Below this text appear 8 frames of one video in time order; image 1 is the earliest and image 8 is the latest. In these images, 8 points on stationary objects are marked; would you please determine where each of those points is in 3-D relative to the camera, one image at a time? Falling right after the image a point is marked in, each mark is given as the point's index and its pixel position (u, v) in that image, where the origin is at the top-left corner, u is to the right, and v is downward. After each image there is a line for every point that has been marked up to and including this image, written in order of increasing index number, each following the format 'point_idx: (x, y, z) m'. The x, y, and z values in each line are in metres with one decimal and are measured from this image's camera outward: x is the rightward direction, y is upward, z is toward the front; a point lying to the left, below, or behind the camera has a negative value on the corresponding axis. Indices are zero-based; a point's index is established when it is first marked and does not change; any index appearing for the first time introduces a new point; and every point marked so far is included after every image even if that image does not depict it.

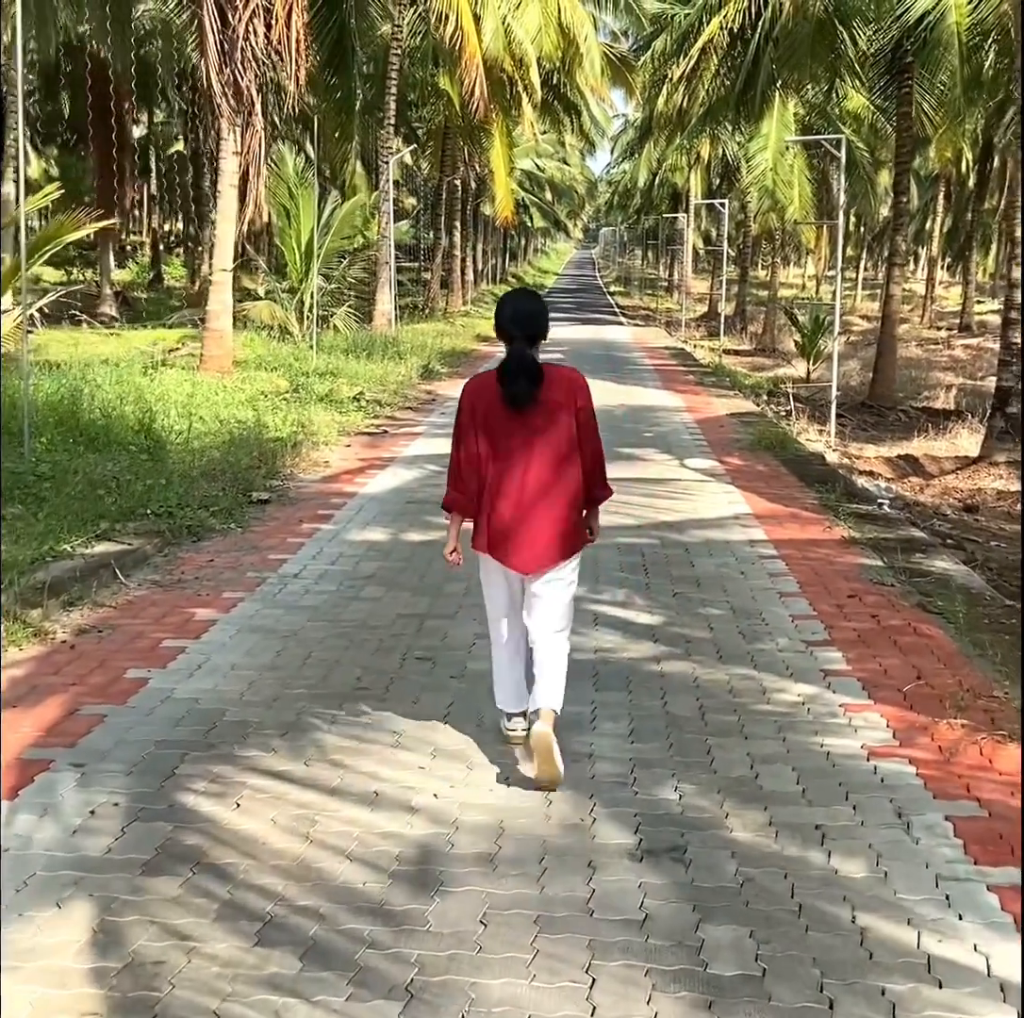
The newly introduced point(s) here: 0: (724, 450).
0: (+2.0, +0.5, +10.9) m
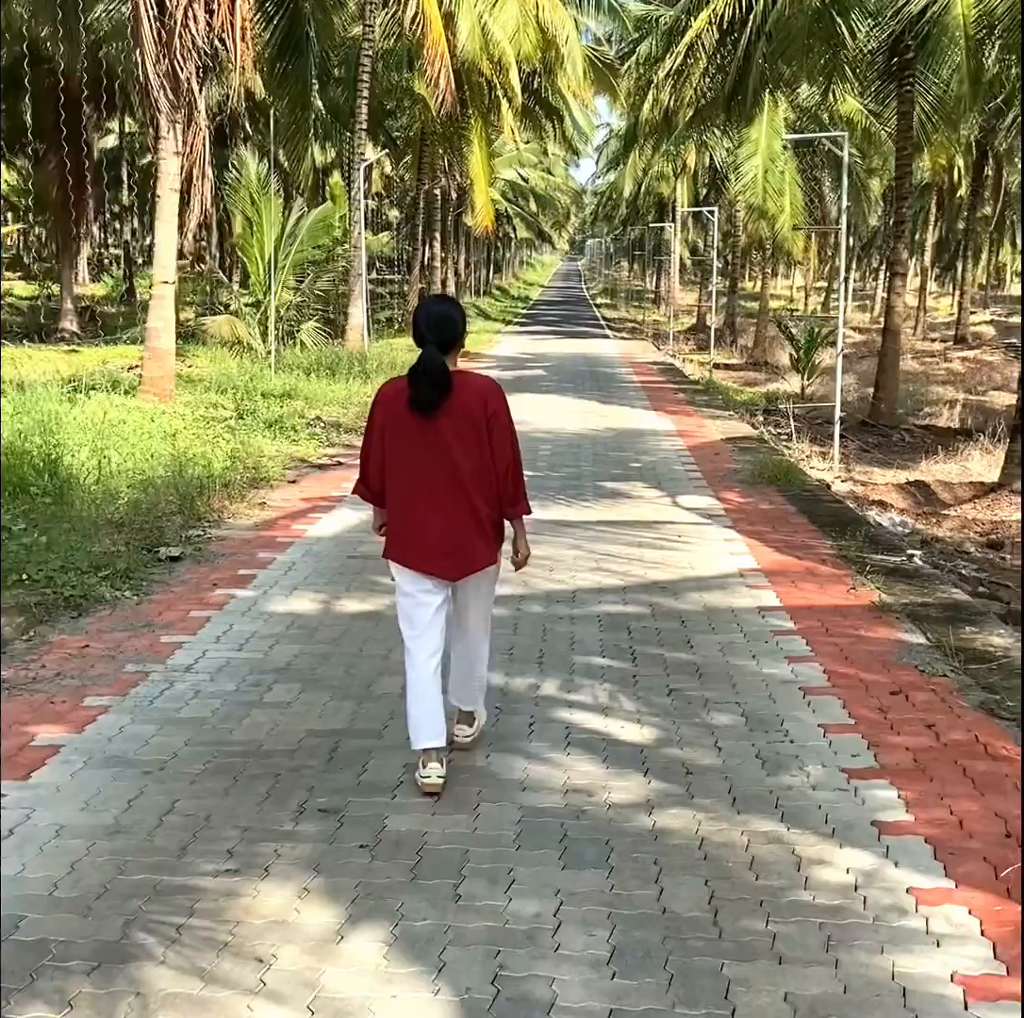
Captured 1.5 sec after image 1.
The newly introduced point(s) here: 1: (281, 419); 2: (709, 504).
0: (+1.7, +0.2, +9.6) m
1: (-2.4, +0.9, +11.8) m
2: (+1.5, 0.0, +8.7) m
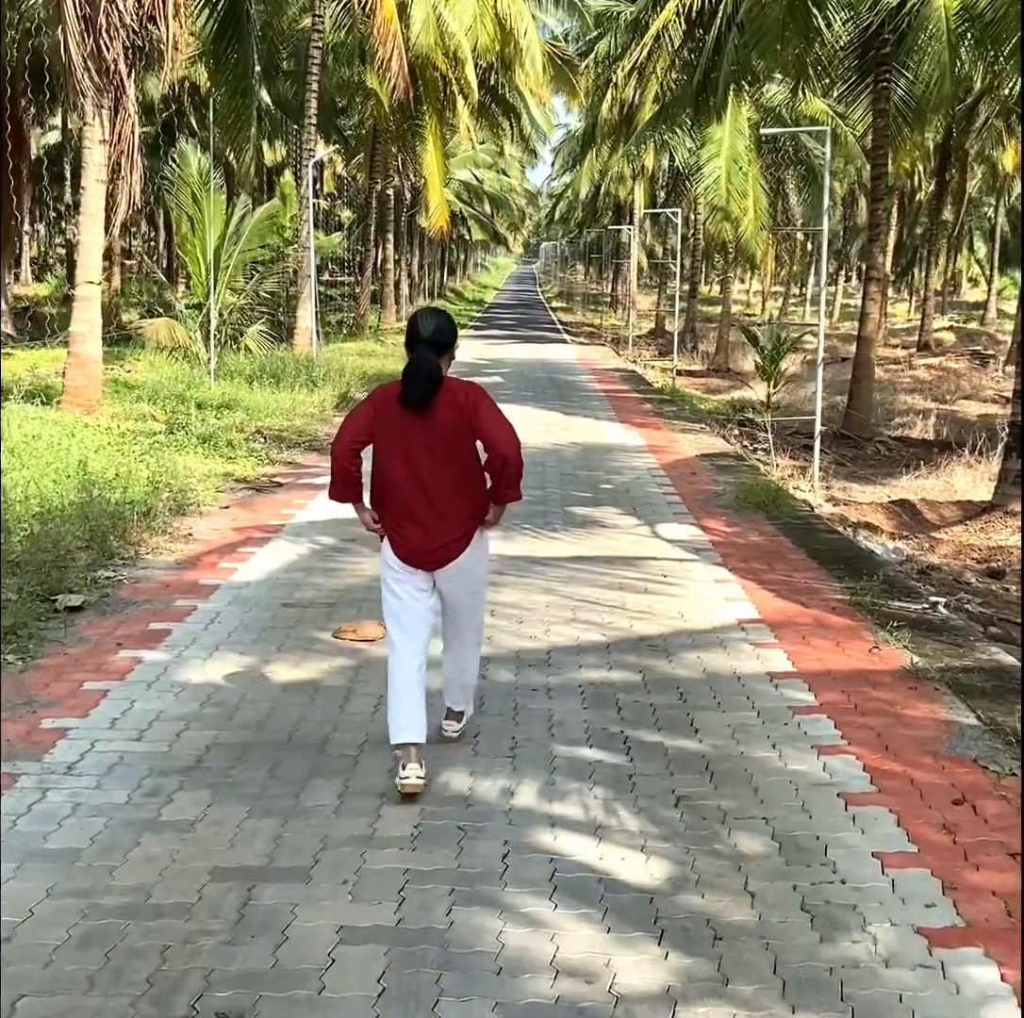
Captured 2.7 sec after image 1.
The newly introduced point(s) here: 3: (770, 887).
0: (+1.4, 0.0, +8.7) m
1: (-2.8, +0.7, +10.7) m
2: (+1.2, -0.2, +7.7) m
3: (+0.7, -1.0, +3.2) m
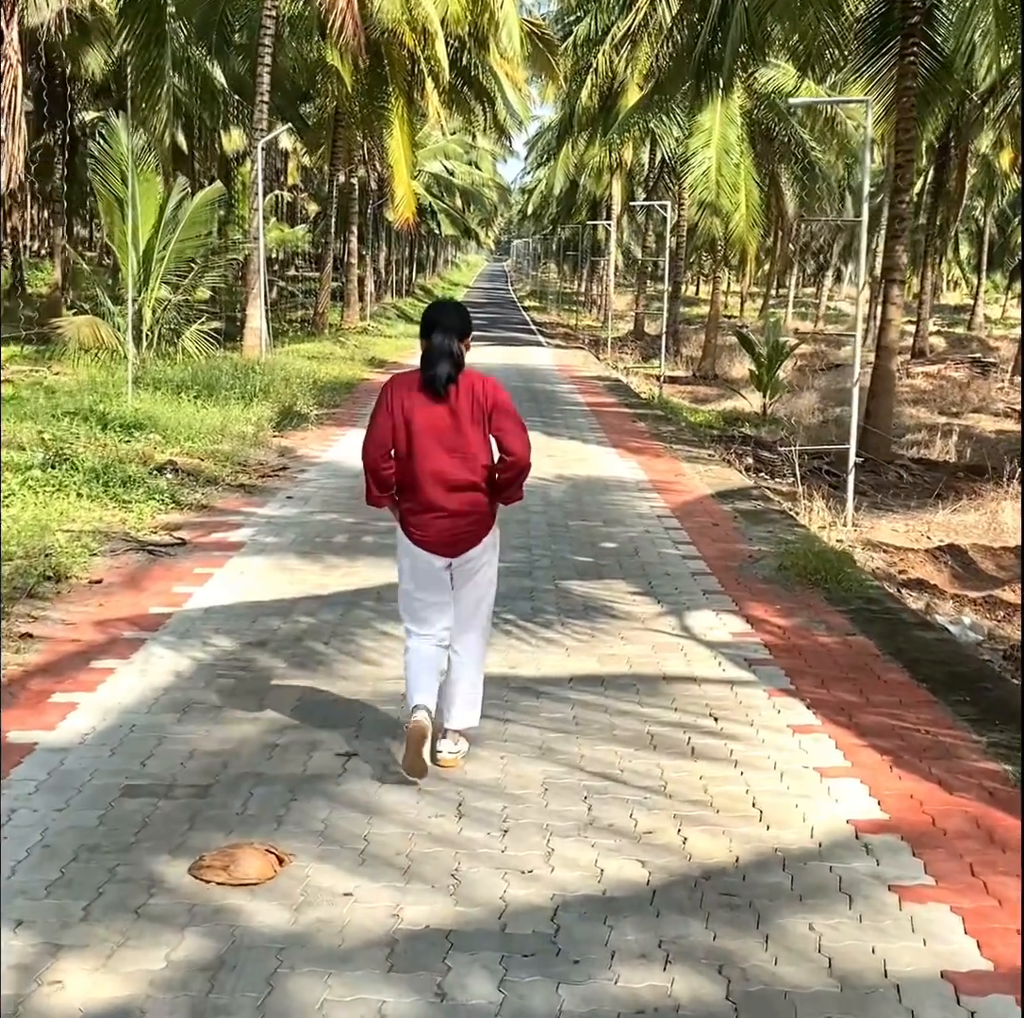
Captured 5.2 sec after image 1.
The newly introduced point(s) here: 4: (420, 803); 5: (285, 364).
0: (+1.3, -0.4, +6.6) m
1: (-3.0, +0.3, +8.5) m
2: (+1.1, -0.6, +5.6) m
3: (+0.7, -1.5, +1.0) m
4: (-0.3, -0.9, +3.7) m
5: (-3.7, +2.4, +18.7) m
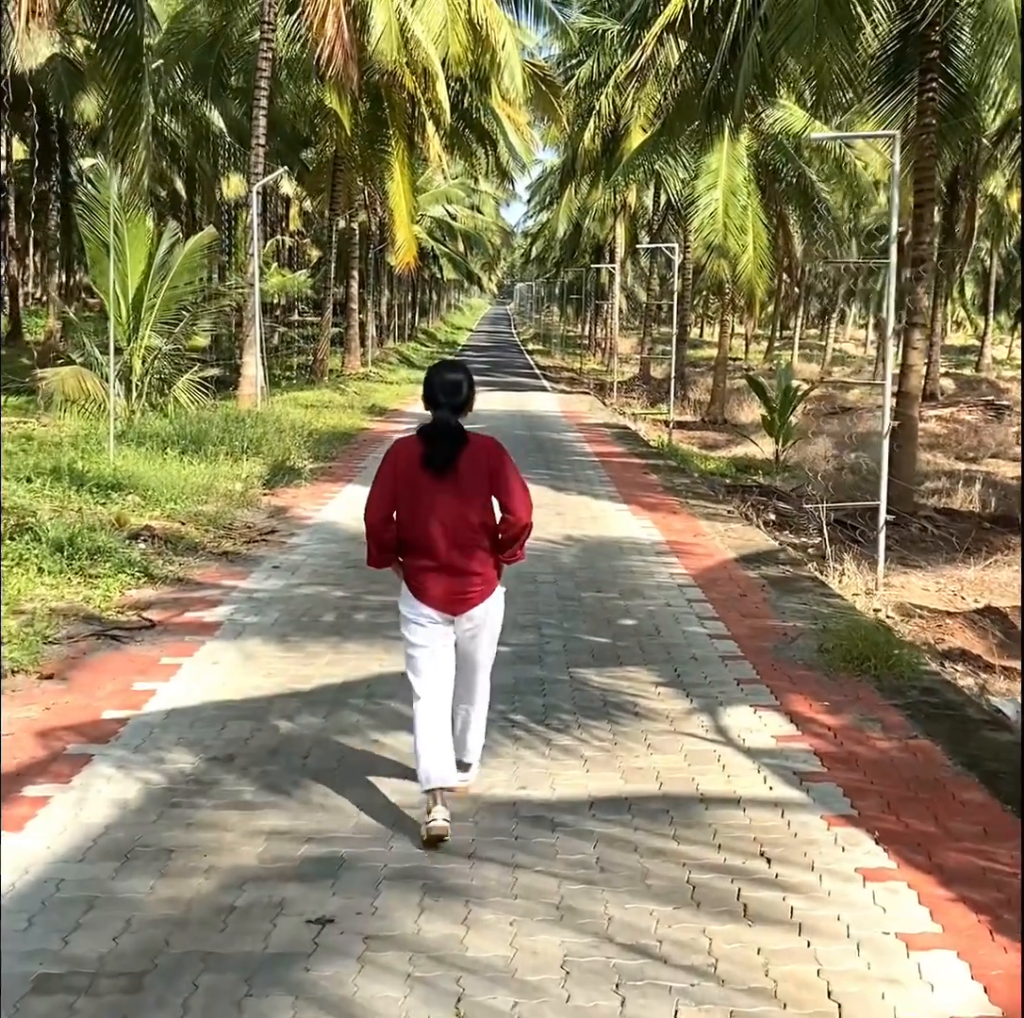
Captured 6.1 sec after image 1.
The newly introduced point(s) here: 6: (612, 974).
0: (+1.3, -0.8, +5.8) m
1: (-2.9, -0.2, +7.7) m
2: (+1.1, -1.0, +4.8) m
3: (+0.7, -1.7, +0.2) m
4: (-0.3, -1.2, +2.9) m
5: (-3.6, +1.5, +18.1) m
6: (+0.3, -1.2, +3.1) m
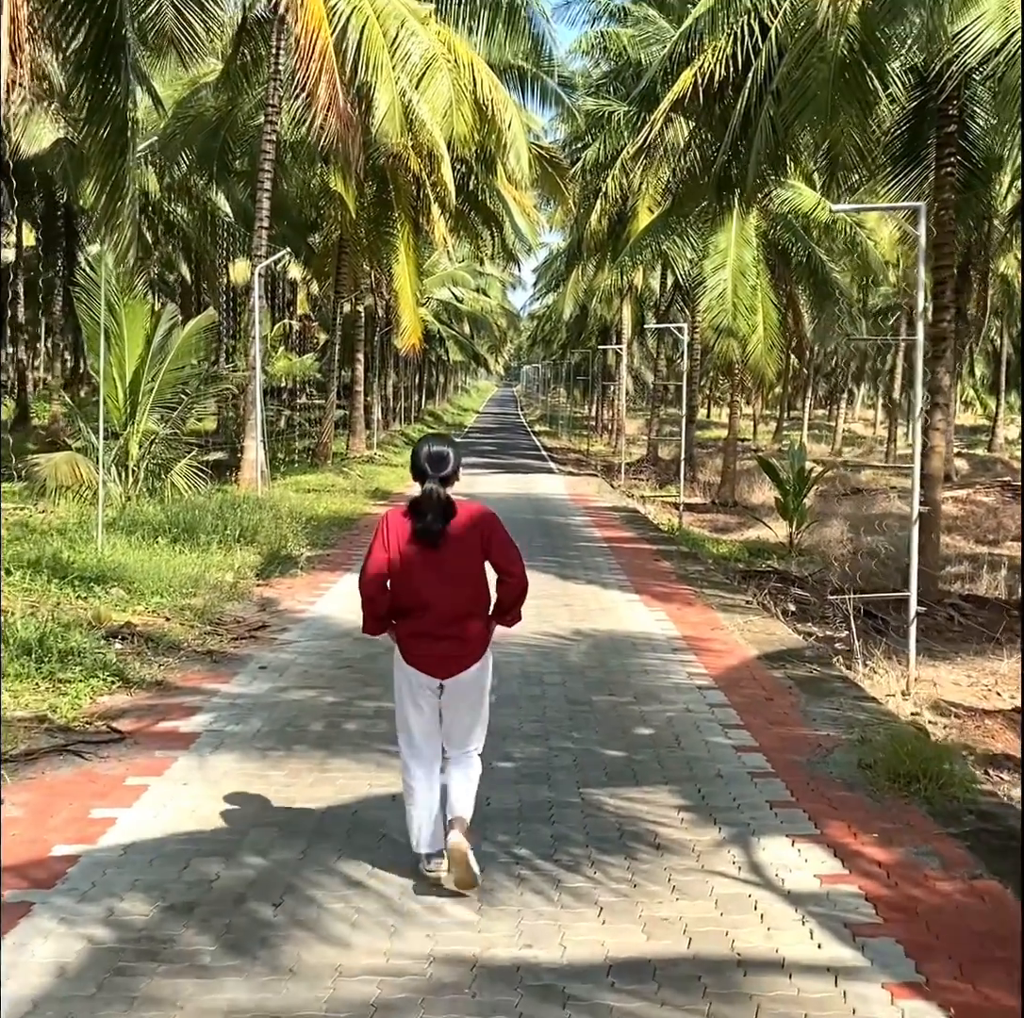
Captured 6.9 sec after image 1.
0: (+1.4, -1.3, +5.2) m
1: (-2.9, -0.8, +7.2) m
2: (+1.2, -1.4, +4.2) m
3: (+0.7, -1.7, -0.5) m
4: (-0.3, -1.5, +2.3) m
5: (-3.5, +0.2, +17.6) m
6: (+0.3, -1.5, +2.4) m
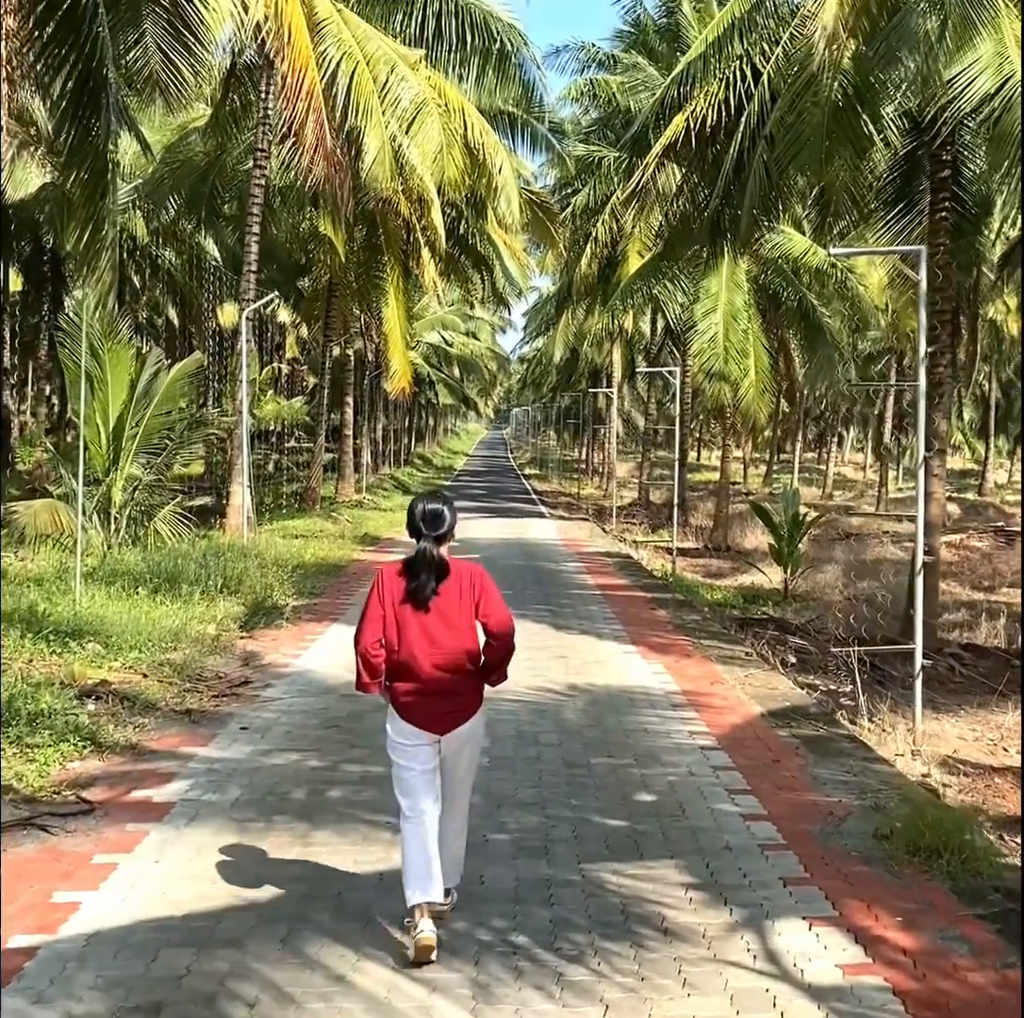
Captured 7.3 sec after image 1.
0: (+1.3, -1.5, +4.8) m
1: (-2.9, -1.1, +6.8) m
2: (+1.1, -1.6, +3.8) m
3: (+0.8, -1.8, -0.8) m
4: (-0.3, -1.6, +2.0) m
5: (-3.7, -0.5, +17.3) m
6: (+0.3, -1.6, +2.1) m
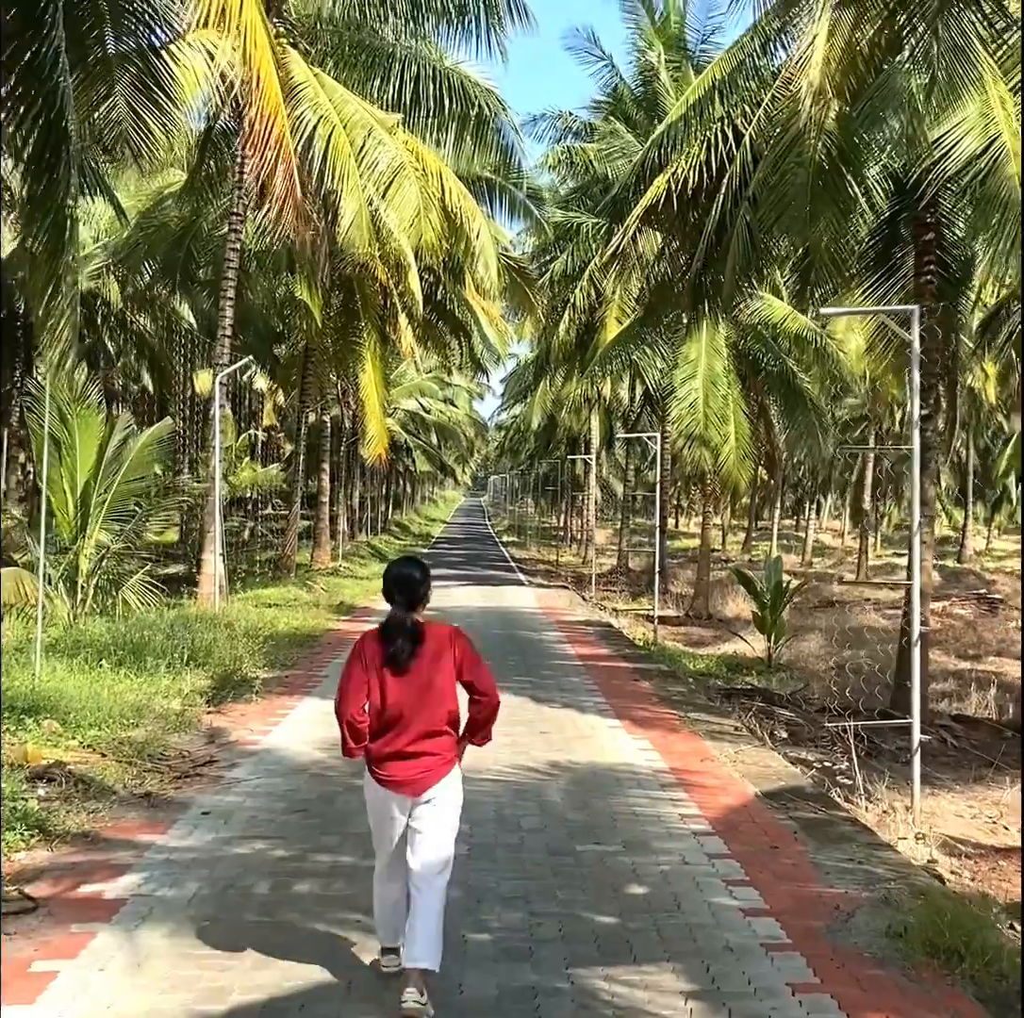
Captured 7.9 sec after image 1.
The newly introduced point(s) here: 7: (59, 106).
0: (+1.3, -1.8, +4.4) m
1: (-3.0, -1.5, +6.4) m
2: (+1.1, -1.8, +3.4) m
3: (+0.8, -1.7, -1.2) m
4: (-0.3, -1.7, +1.5) m
5: (-4.0, -1.5, +16.8) m
6: (+0.3, -1.8, +1.7) m
7: (-2.9, +2.6, +7.4) m
